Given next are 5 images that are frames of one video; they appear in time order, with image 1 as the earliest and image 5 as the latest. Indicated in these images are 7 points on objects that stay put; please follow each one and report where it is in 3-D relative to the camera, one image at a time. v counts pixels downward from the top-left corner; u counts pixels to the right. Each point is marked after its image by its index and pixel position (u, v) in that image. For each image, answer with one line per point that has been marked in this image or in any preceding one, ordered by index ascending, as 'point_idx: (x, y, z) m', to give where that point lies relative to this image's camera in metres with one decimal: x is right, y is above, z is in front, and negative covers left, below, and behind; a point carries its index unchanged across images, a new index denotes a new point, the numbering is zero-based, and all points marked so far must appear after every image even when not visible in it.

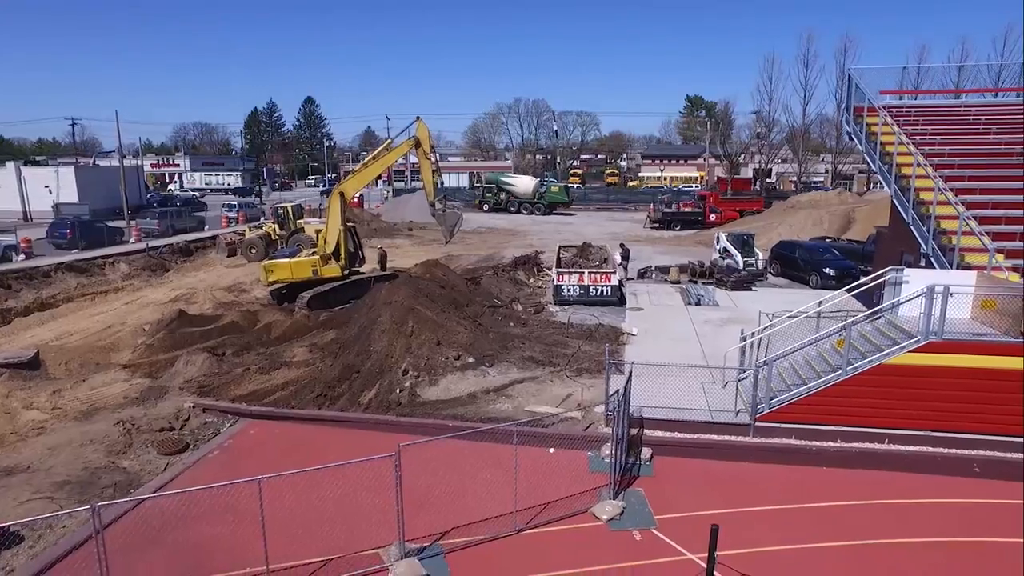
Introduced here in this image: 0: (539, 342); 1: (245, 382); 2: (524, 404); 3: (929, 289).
0: (+1.1, -2.1, +16.1) m
1: (-9.7, -3.4, +15.1) m
2: (+0.4, -3.5, +12.5) m
3: (+10.0, 0.0, +10.0) m
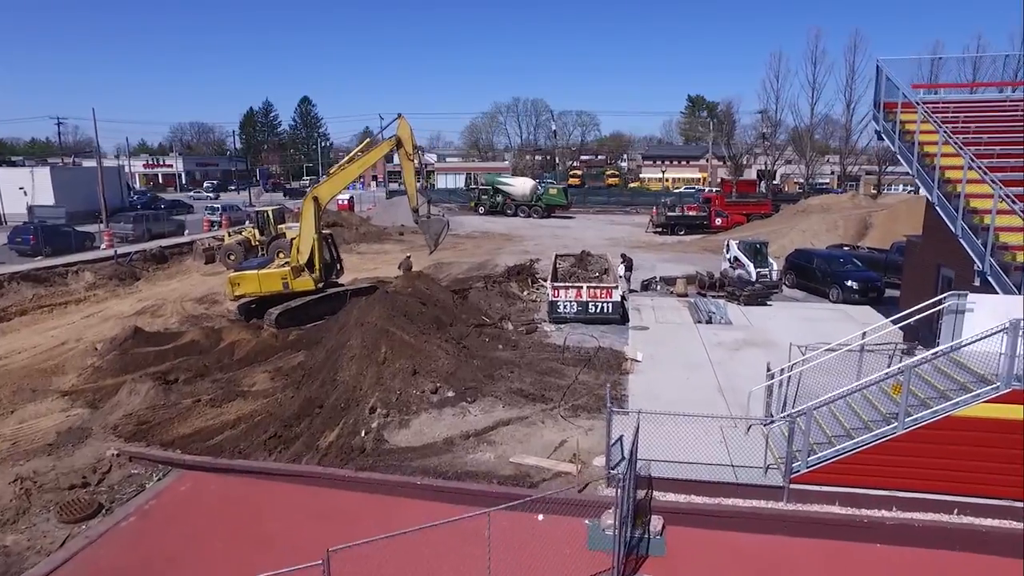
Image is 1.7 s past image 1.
0: (+0.7, -2.8, +14.2) m
1: (-10.1, -4.1, +13.1) m
2: (-0.1, -4.2, +10.5) m
3: (+9.6, -0.7, +8.0) m
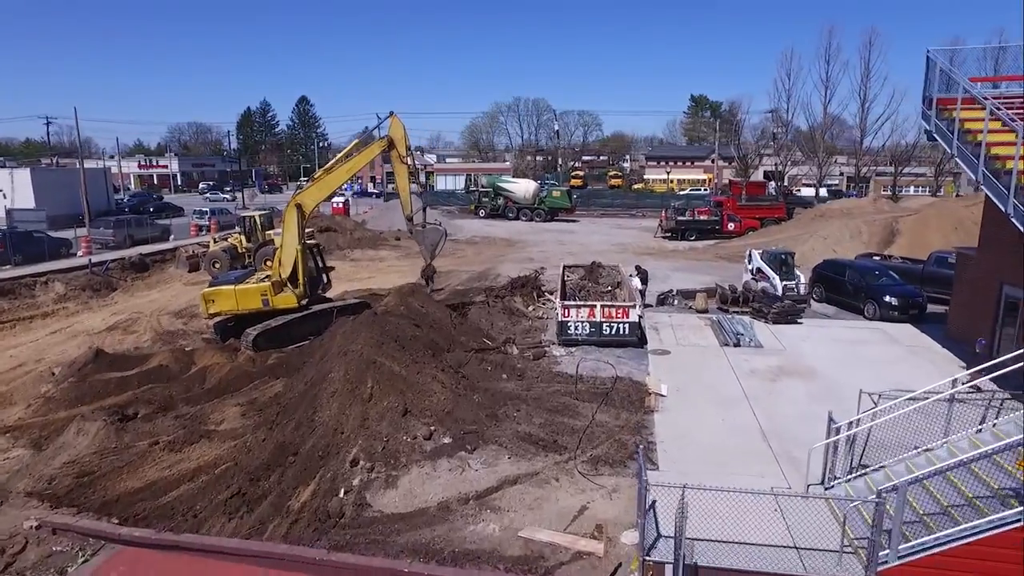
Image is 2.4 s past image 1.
0: (+0.8, -3.5, +12.3) m
1: (-9.9, -4.8, +11.2) m
2: (+0.1, -4.9, +8.6) m
3: (+9.8, -1.4, +6.1) m
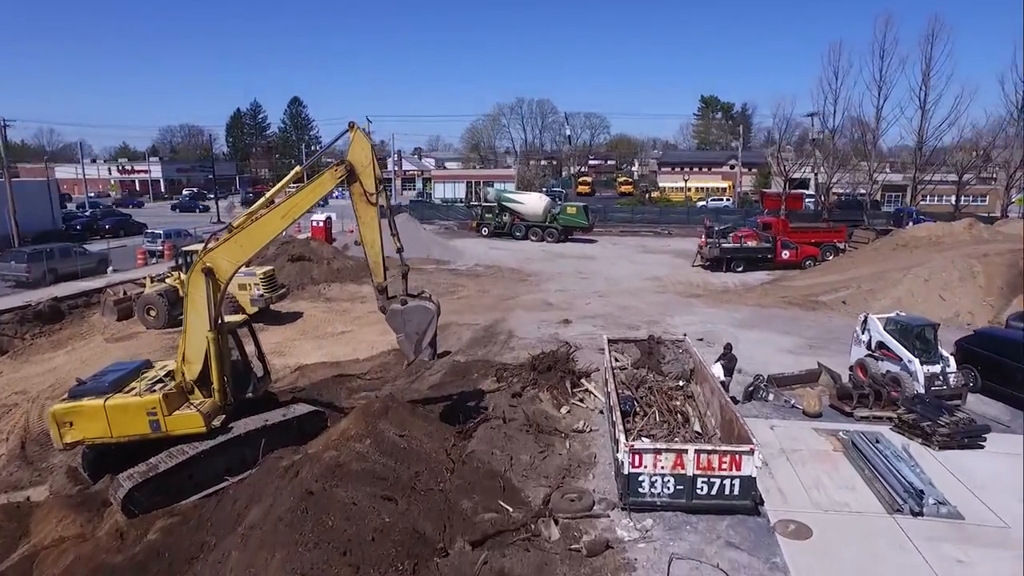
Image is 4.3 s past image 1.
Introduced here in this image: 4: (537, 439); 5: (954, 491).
0: (+1.7, -6.6, +5.9) m
1: (-9.1, -7.8, +4.8) m
2: (+0.9, -7.9, +2.2) m
3: (+10.6, -4.4, -0.2) m
4: (+0.7, -4.3, +11.9) m
5: (+11.0, -5.1, +10.3) m
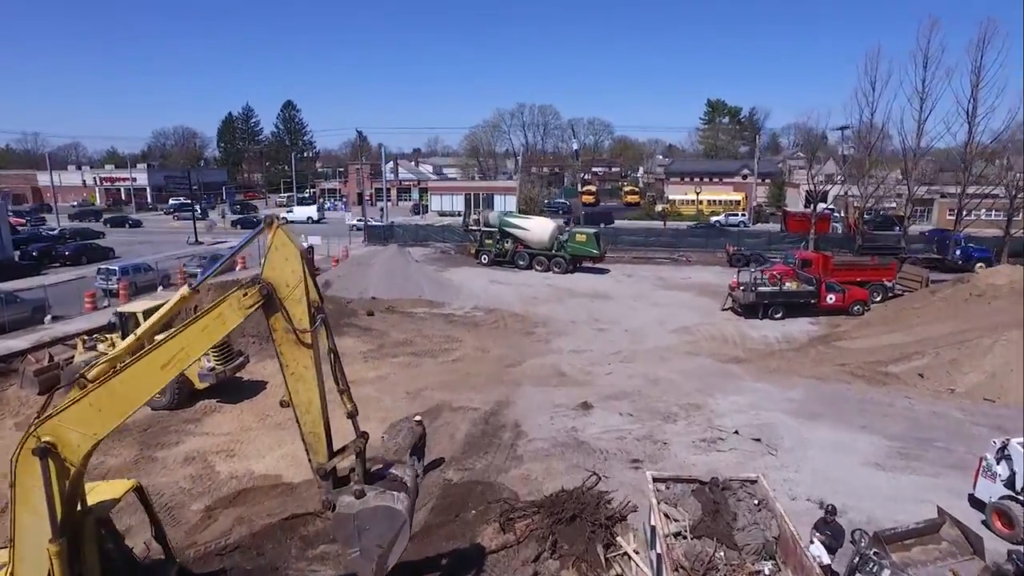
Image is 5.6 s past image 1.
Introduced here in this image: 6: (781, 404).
0: (+1.9, -9.8, +1.8) m
1: (-8.8, -11.0, +0.7) m
2: (+1.2, -11.2, -1.9) m
3: (+10.9, -7.7, -4.4) m
4: (+1.0, -7.5, +7.8) m
5: (+11.3, -8.3, +6.2) m
6: (+11.5, -4.9, +17.7) m
